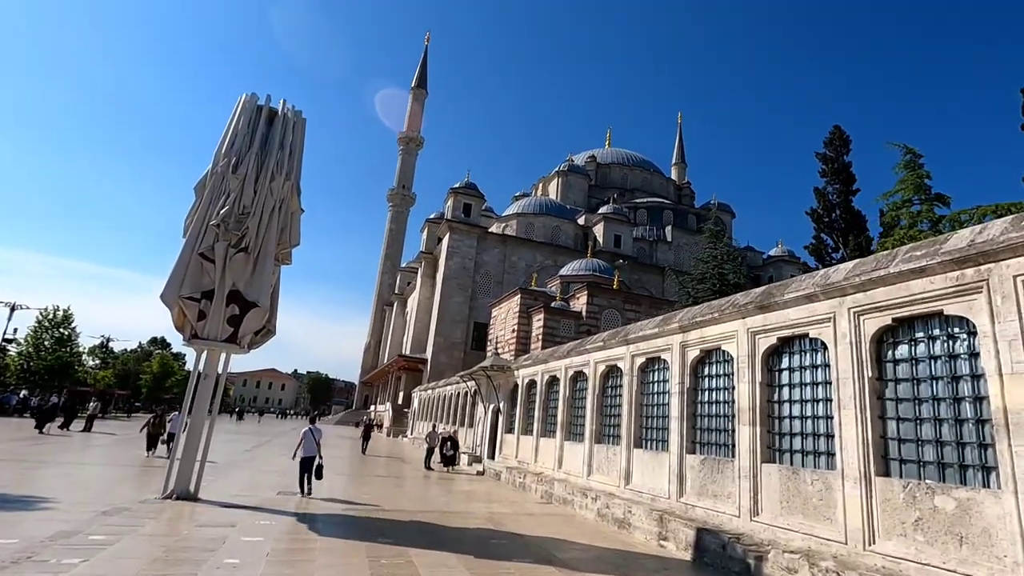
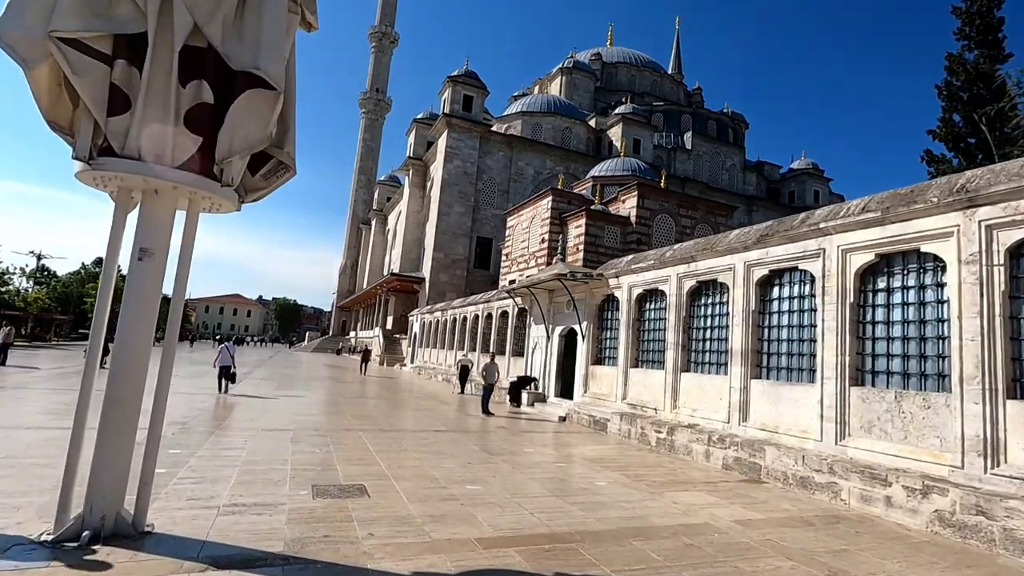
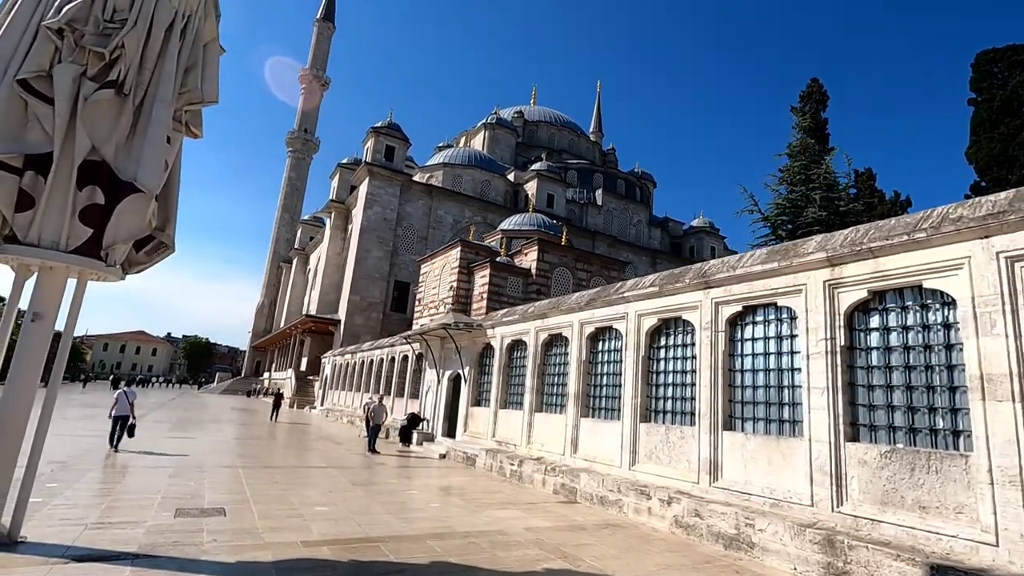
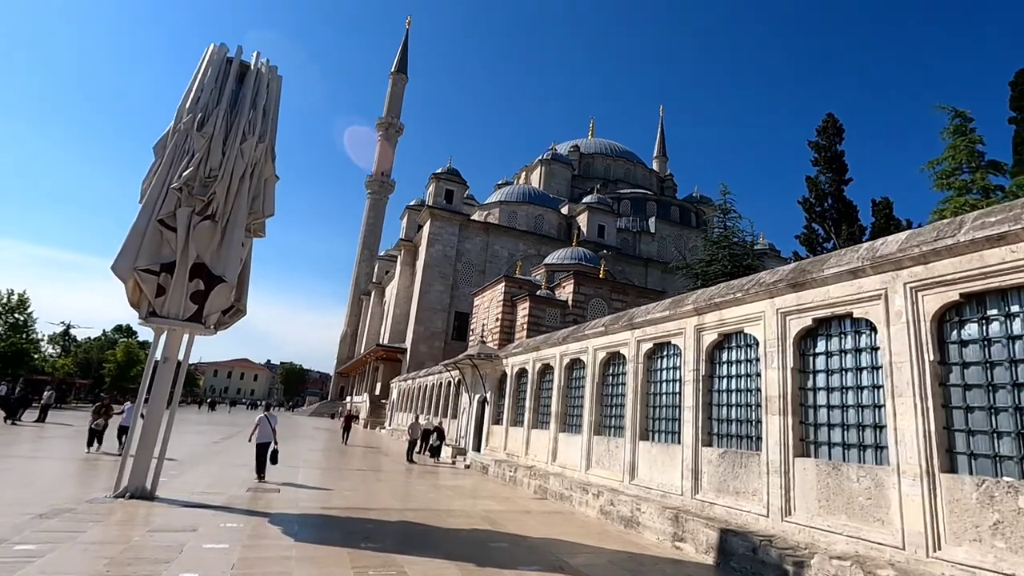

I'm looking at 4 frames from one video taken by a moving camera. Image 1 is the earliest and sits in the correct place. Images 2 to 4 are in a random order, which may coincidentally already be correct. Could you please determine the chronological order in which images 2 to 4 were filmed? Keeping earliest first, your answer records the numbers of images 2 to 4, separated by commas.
4, 3, 2
